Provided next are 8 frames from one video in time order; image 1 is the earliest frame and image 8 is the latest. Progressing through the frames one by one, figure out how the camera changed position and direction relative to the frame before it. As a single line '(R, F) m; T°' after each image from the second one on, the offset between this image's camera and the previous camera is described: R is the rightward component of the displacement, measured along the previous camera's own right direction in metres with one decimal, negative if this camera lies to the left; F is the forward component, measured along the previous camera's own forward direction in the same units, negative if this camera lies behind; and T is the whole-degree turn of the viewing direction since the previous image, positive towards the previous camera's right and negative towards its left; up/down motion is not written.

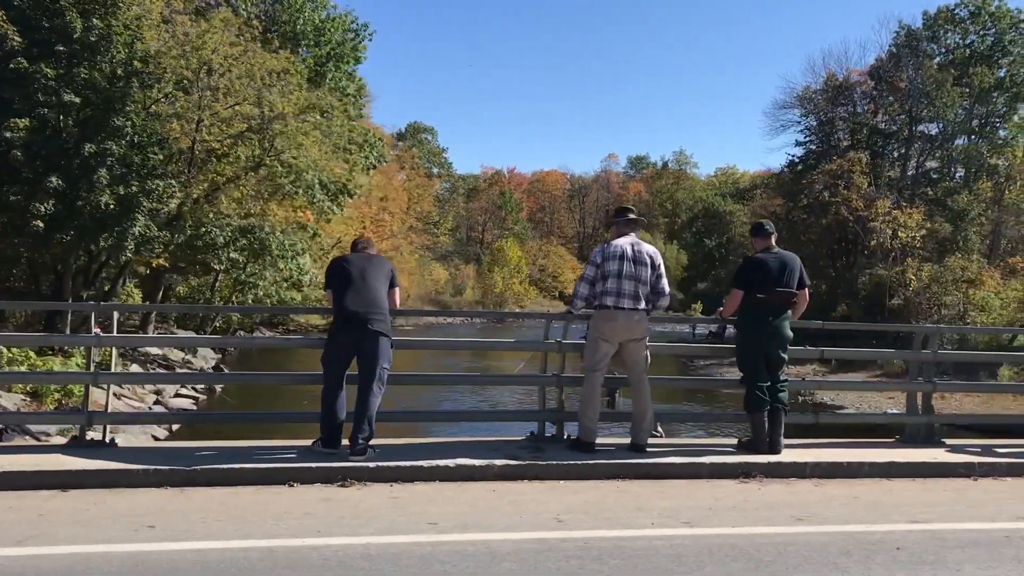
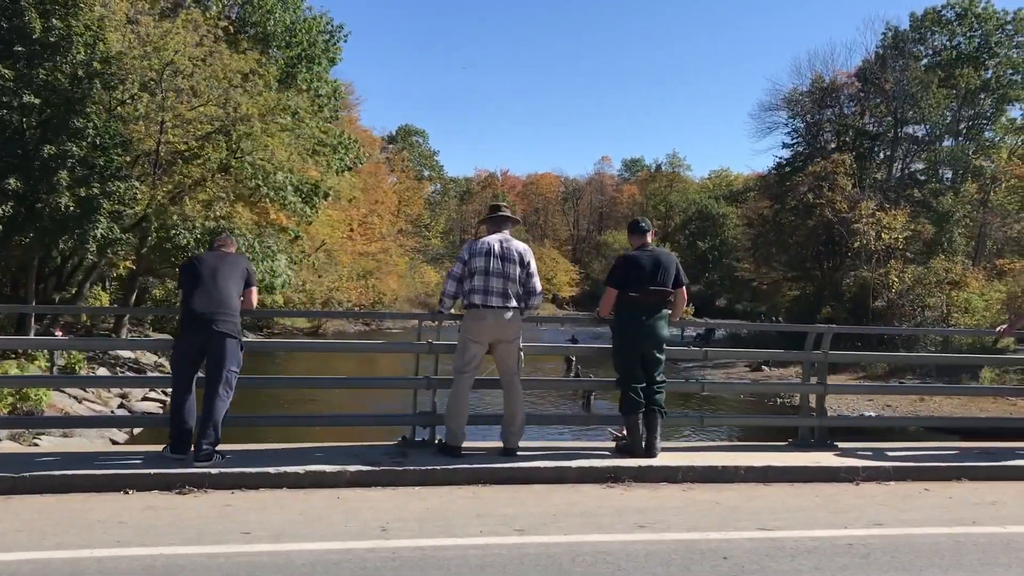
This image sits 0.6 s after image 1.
(+0.6, +0.1) m; 0°
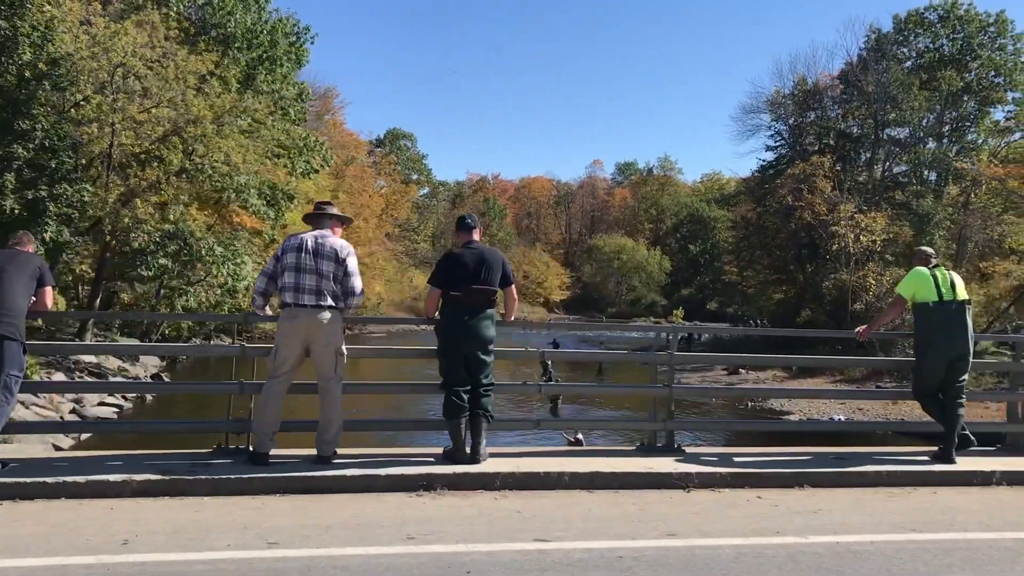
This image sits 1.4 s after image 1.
(+0.7, +0.2) m; 0°
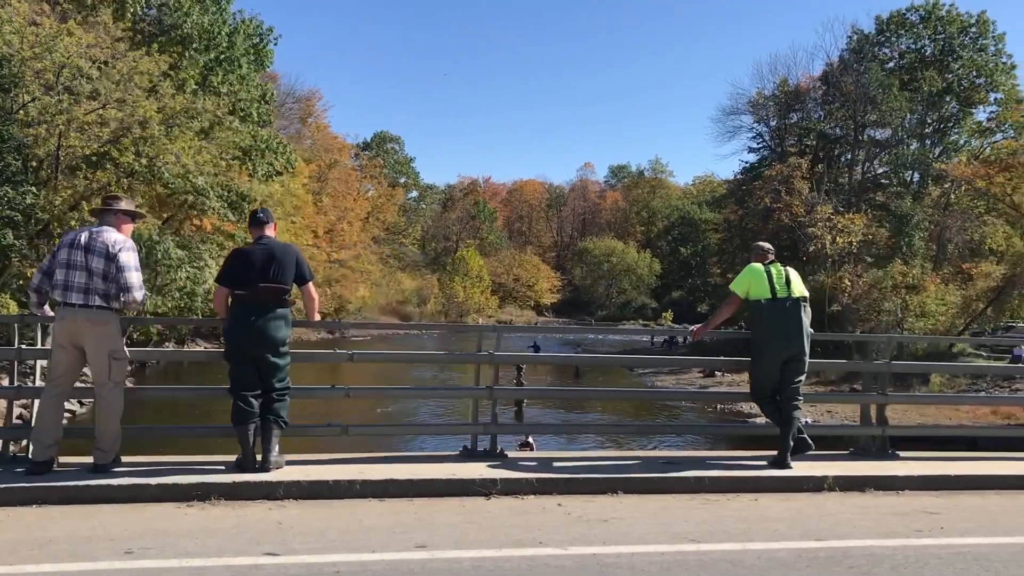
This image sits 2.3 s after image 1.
(+0.8, +0.2) m; 0°
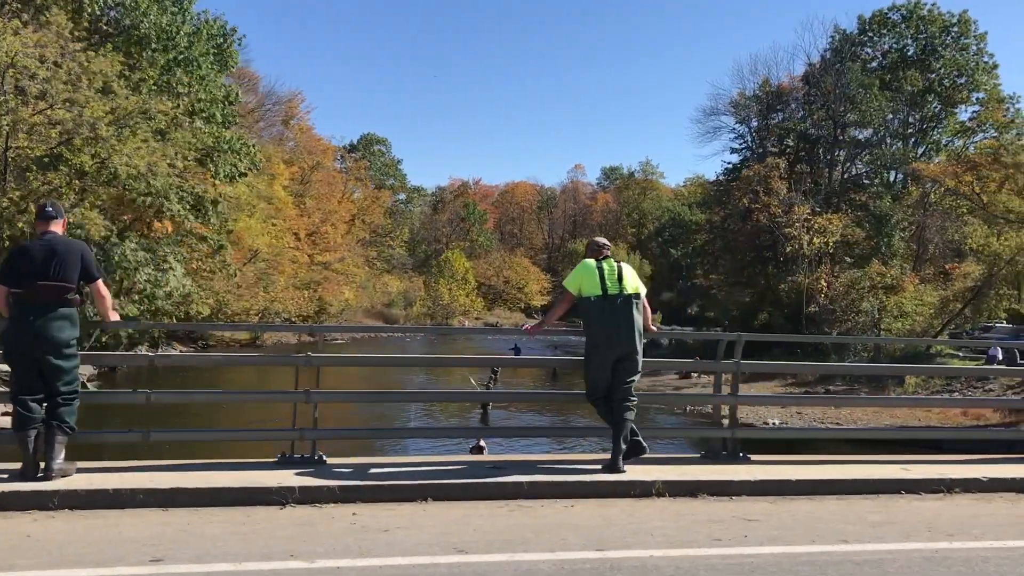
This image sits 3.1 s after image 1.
(+0.7, +0.2) m; 0°
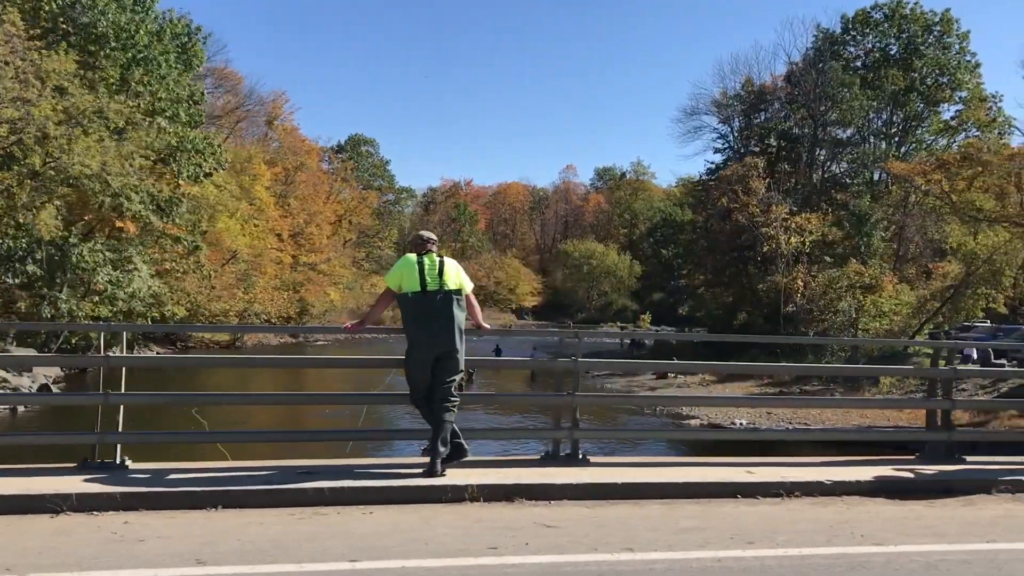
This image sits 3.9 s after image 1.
(+0.7, +0.2) m; 0°
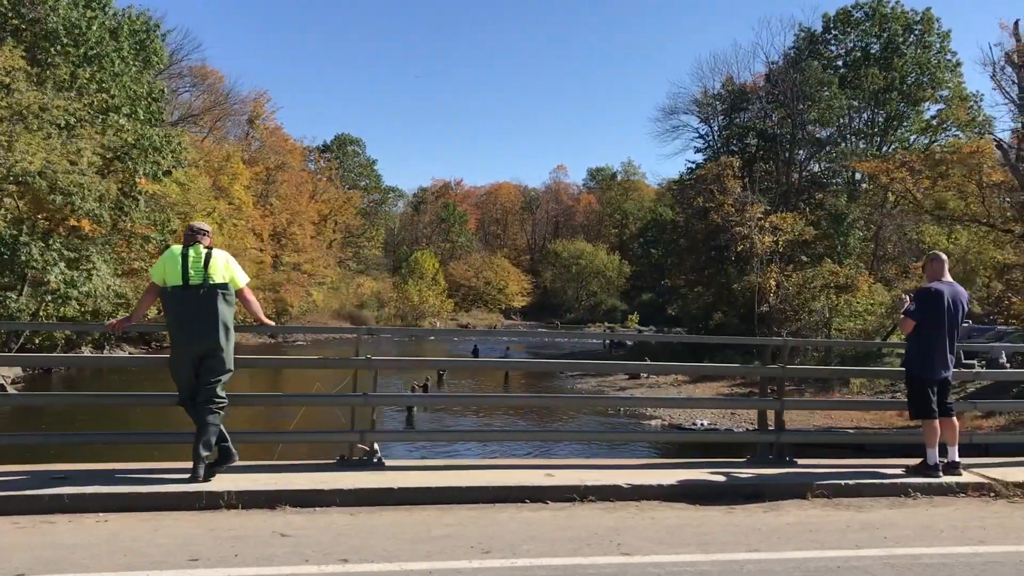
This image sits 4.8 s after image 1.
(+0.9, +0.2) m; 0°
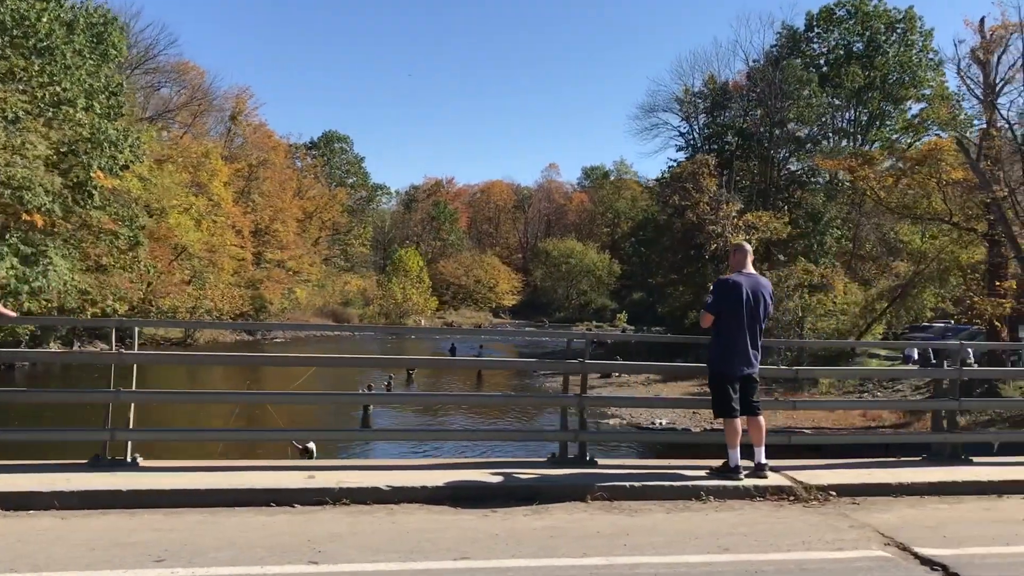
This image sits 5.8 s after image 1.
(+0.9, +0.2) m; 0°
